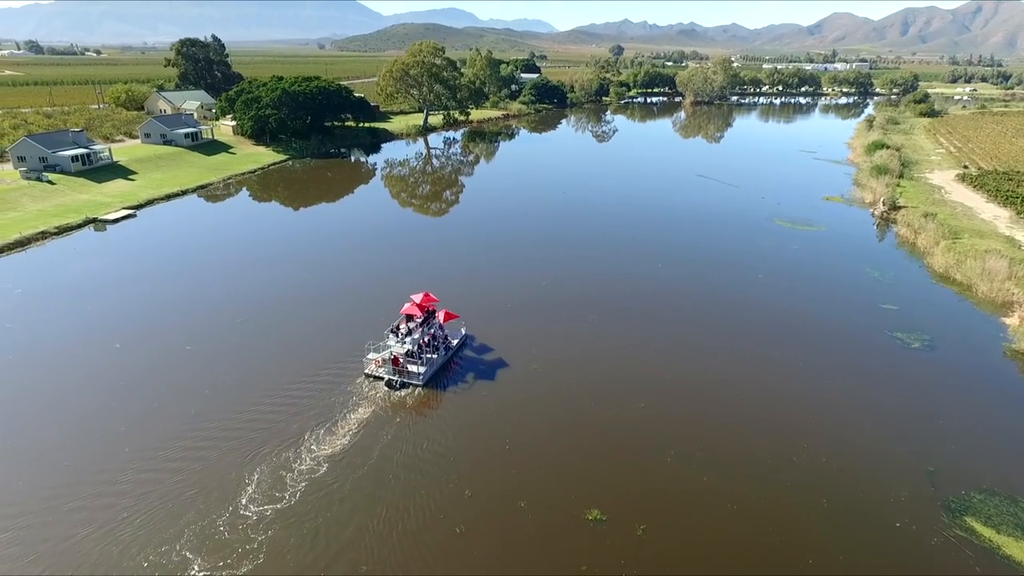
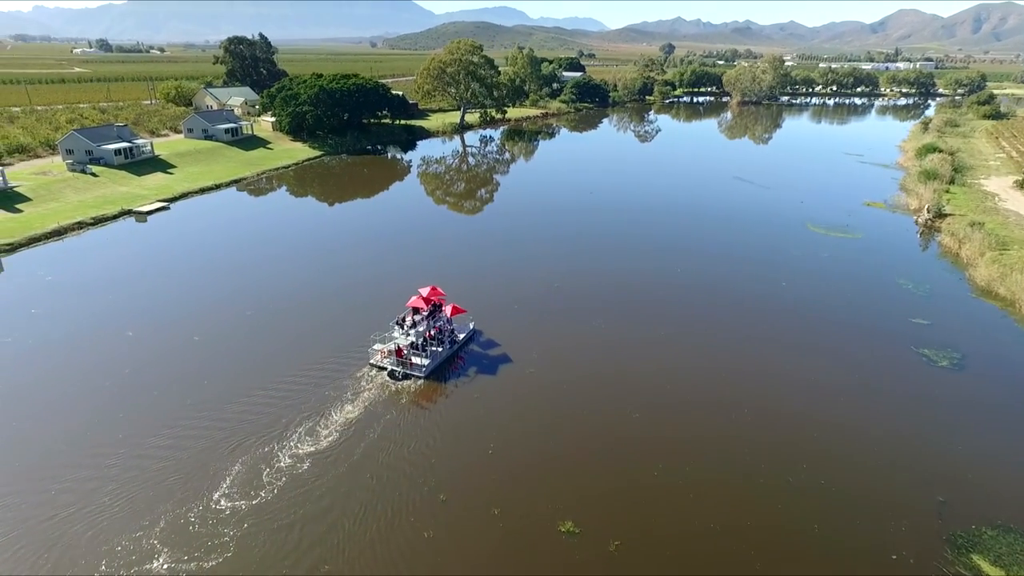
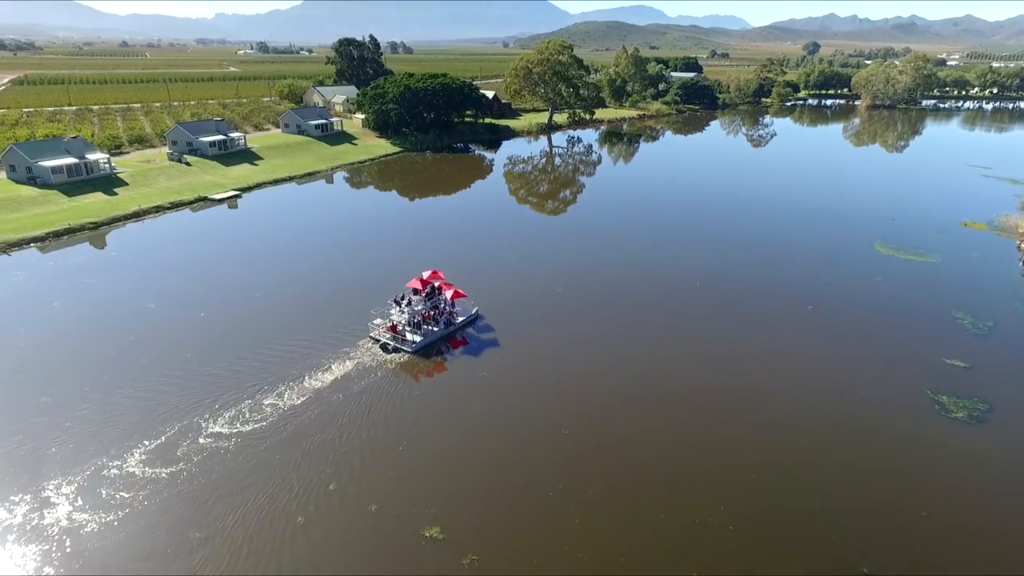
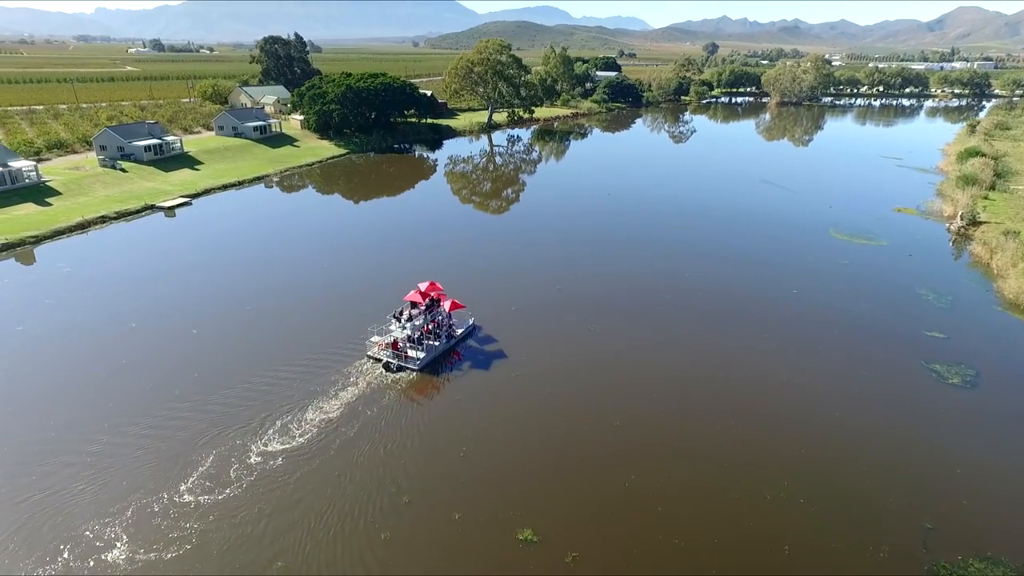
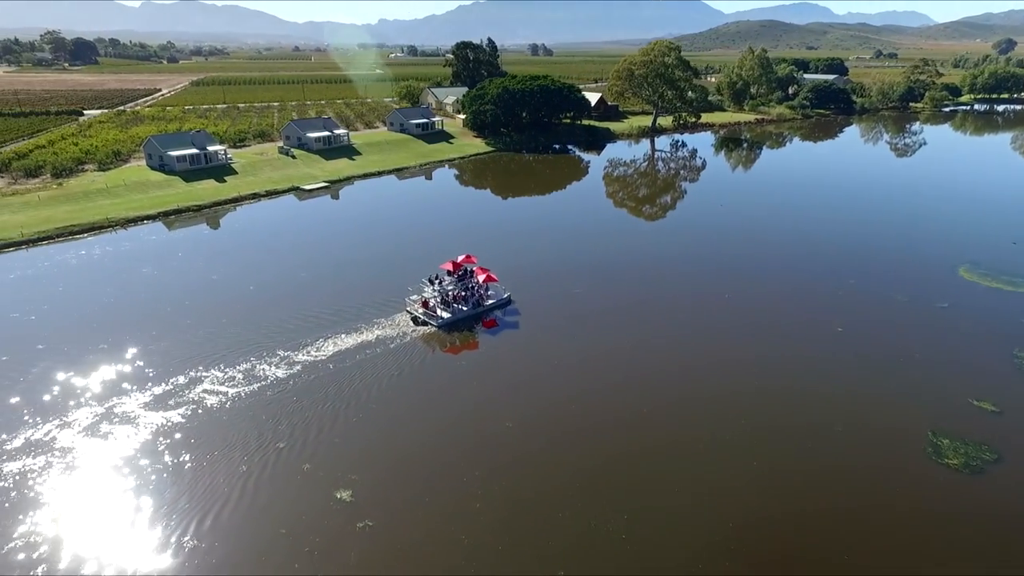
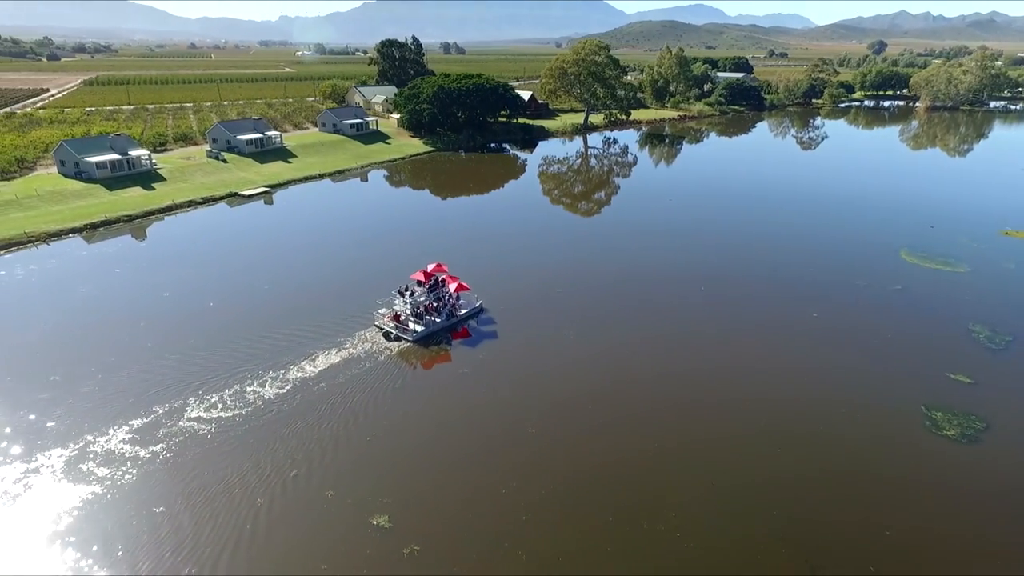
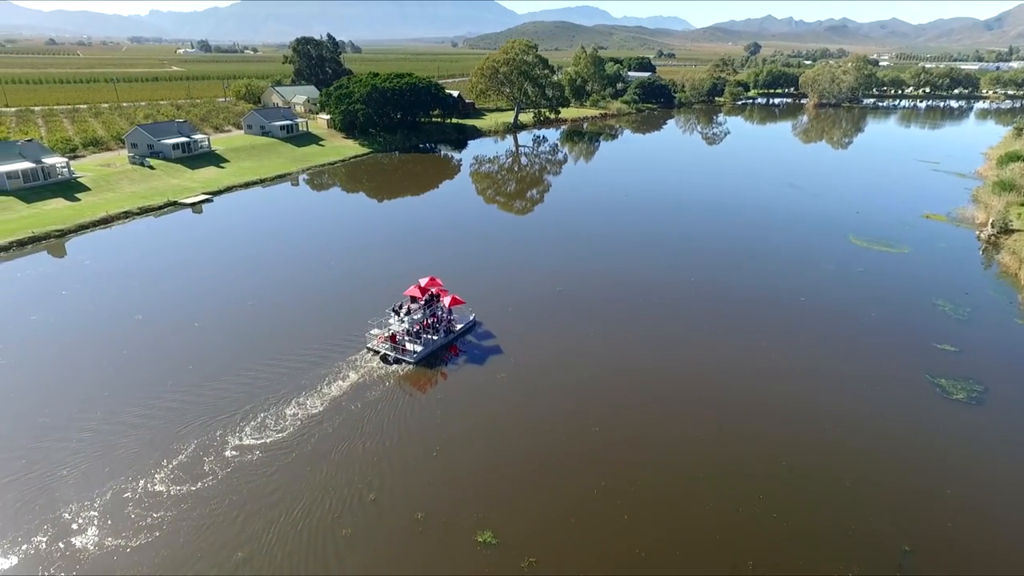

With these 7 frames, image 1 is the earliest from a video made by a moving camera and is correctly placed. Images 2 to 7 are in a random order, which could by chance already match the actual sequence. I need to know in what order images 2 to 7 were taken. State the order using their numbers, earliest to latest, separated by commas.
2, 4, 7, 3, 6, 5
